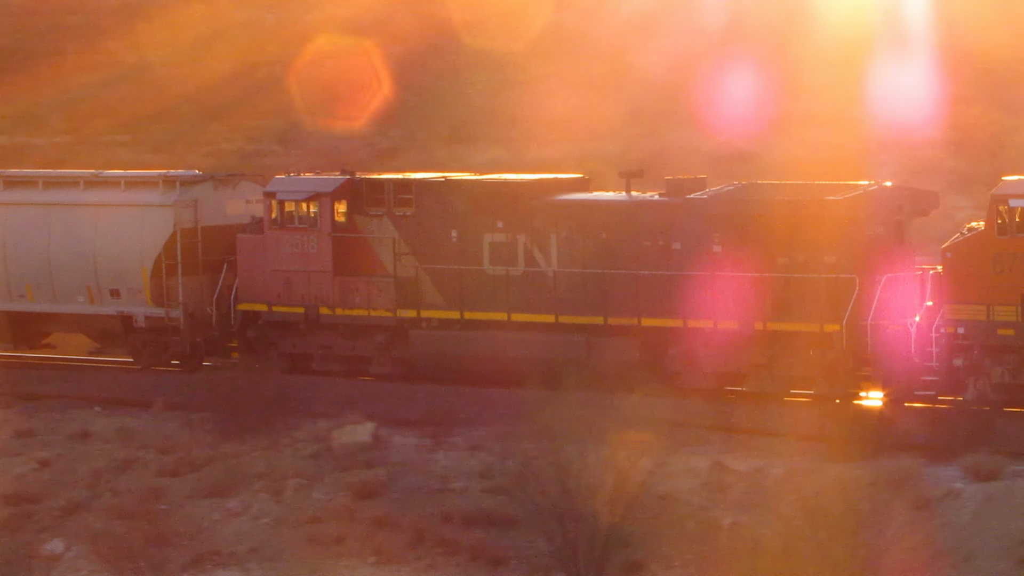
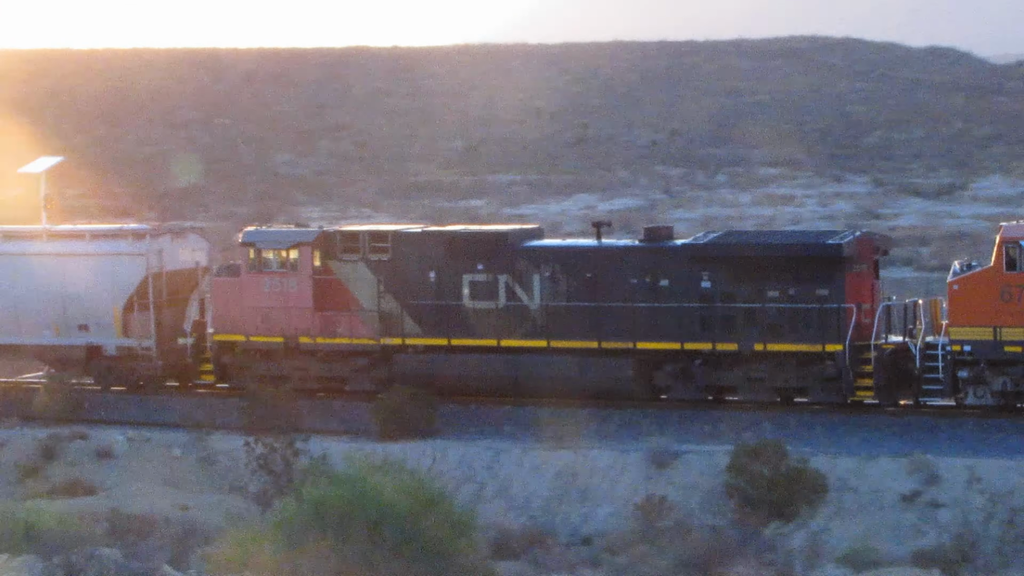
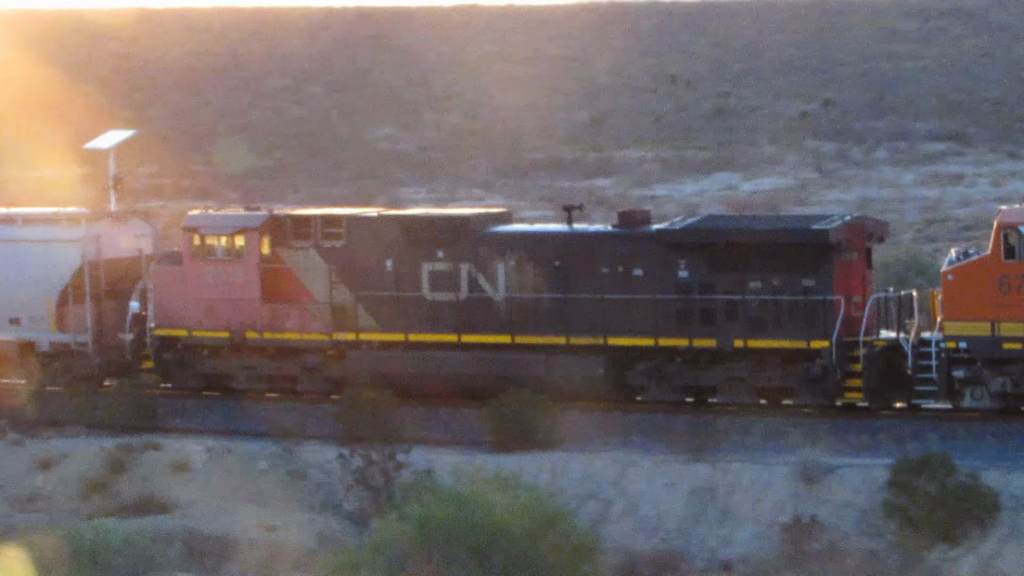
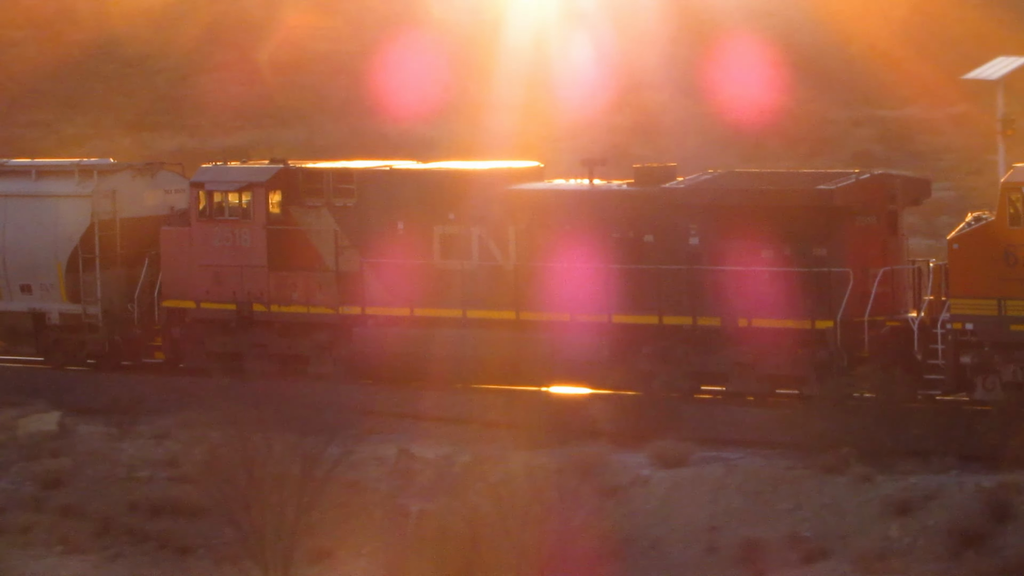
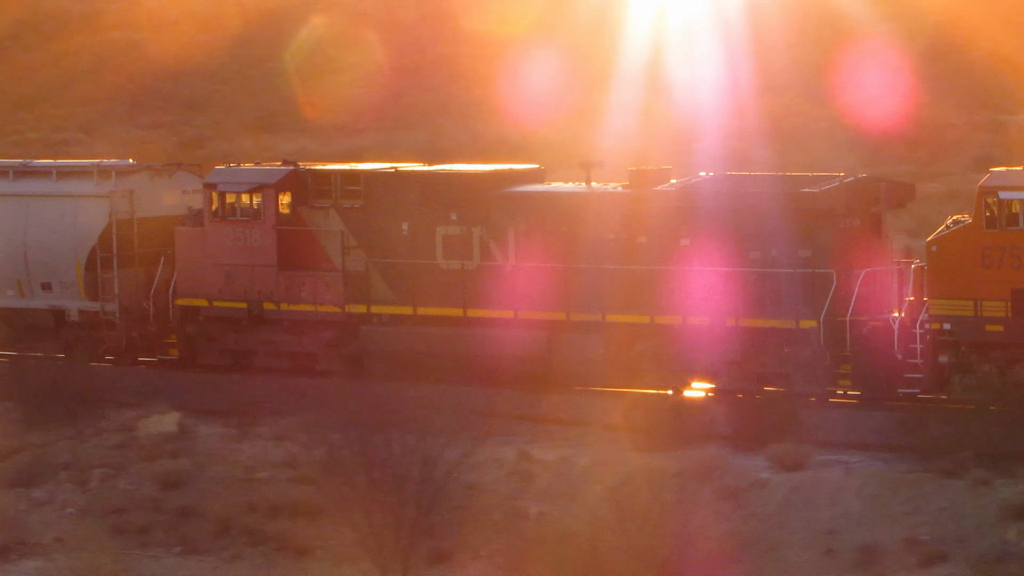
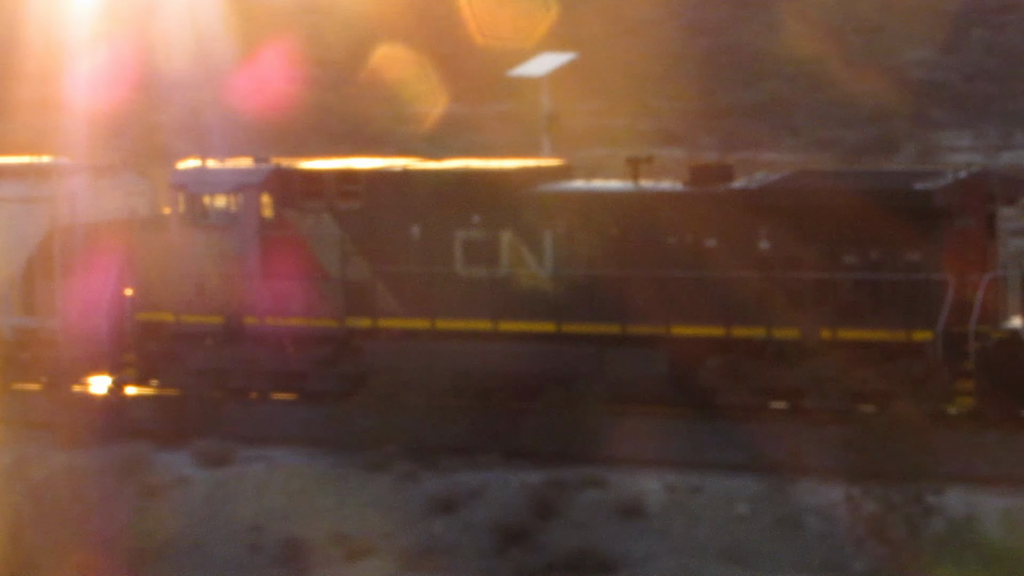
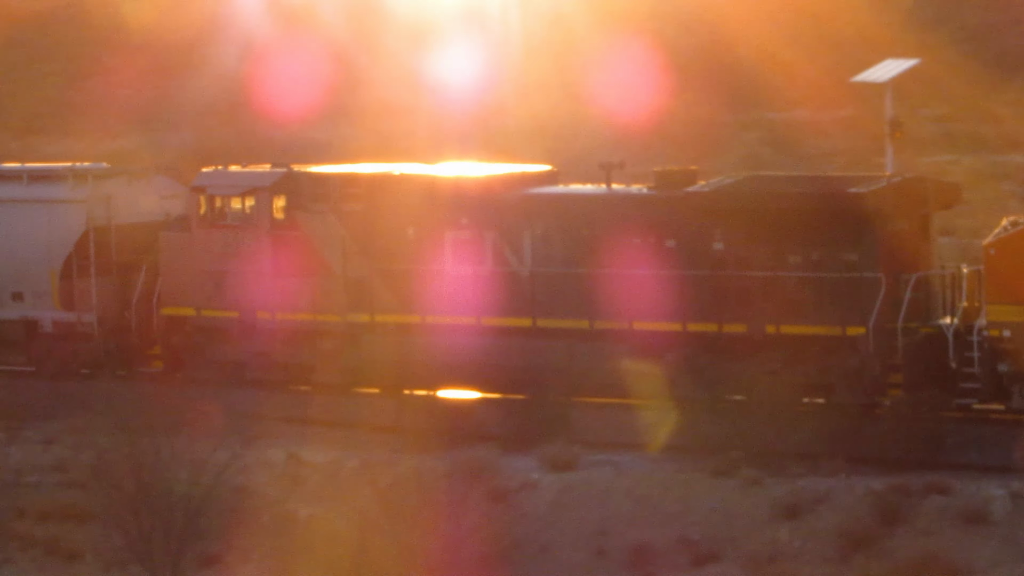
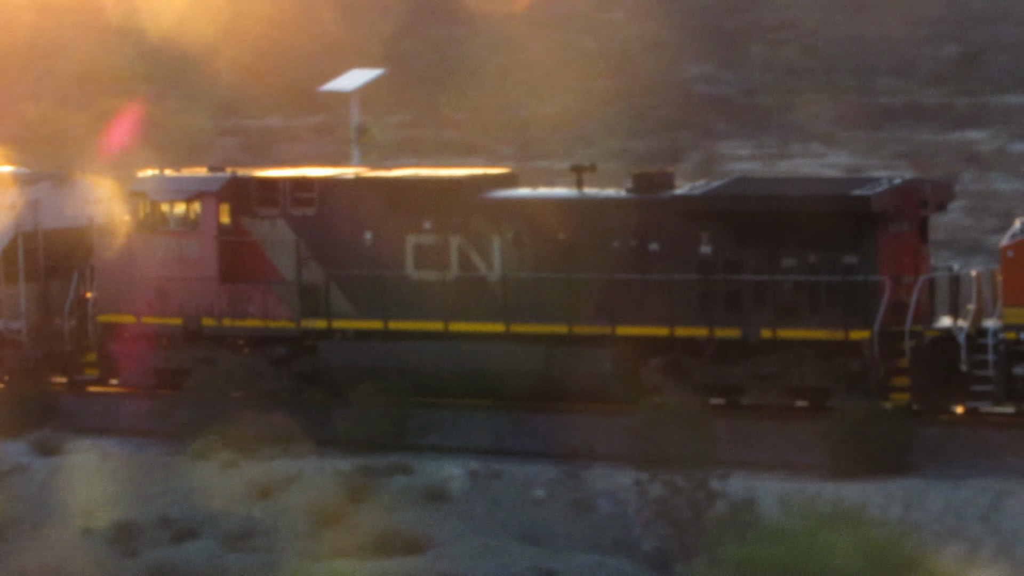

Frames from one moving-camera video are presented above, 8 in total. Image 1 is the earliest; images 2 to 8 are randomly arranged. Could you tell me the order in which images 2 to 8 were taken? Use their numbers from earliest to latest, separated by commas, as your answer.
5, 4, 7, 6, 8, 3, 2
